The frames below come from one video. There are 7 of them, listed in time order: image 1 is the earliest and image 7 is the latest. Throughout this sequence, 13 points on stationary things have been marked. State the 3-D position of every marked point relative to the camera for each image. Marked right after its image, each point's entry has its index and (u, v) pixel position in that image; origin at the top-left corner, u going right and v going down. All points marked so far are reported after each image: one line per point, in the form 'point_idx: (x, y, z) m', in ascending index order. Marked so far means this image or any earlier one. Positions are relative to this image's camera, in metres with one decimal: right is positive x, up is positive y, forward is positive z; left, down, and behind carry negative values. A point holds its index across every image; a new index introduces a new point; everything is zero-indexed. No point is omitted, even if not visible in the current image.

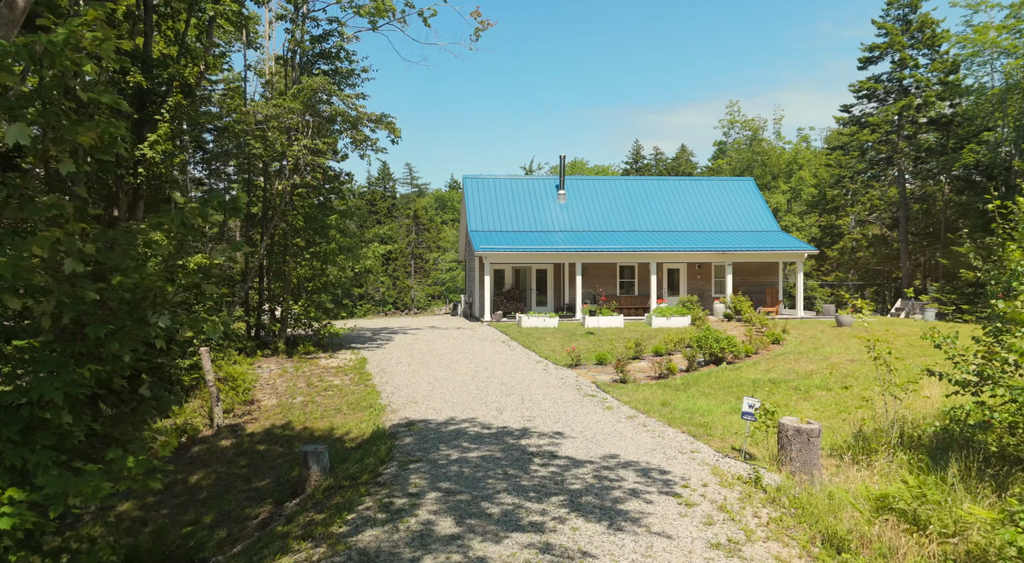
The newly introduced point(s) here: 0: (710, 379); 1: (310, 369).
0: (+4.0, -2.0, +13.5) m
1: (-4.7, -2.0, +15.6) m
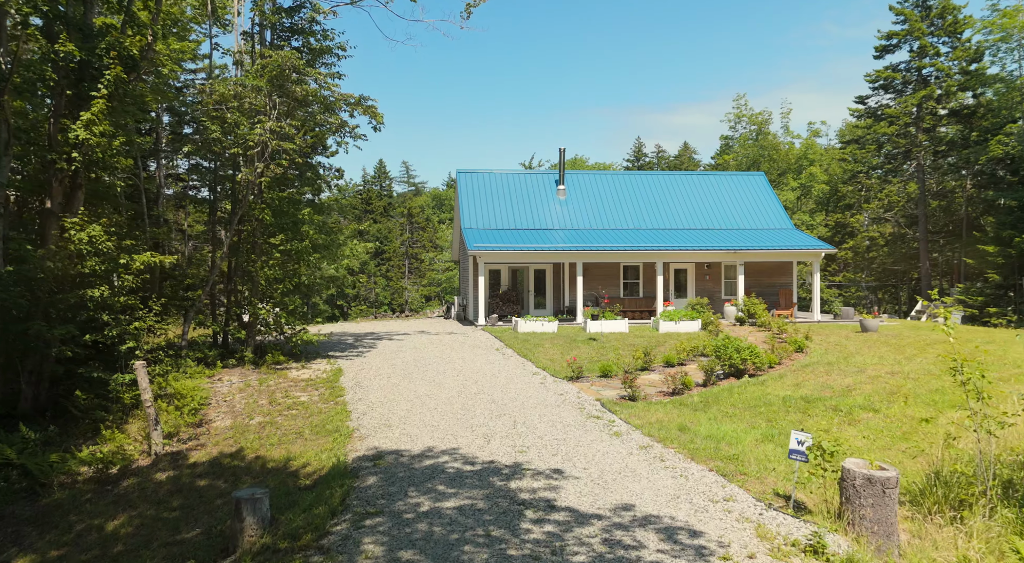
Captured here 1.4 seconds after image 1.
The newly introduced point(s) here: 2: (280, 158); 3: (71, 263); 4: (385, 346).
0: (+3.9, -2.0, +11.7) m
1: (-4.8, -2.1, +13.8) m
2: (-5.2, +2.8, +15.0) m
3: (-7.5, +0.3, +11.5) m
4: (-3.6, -1.8, +19.1) m
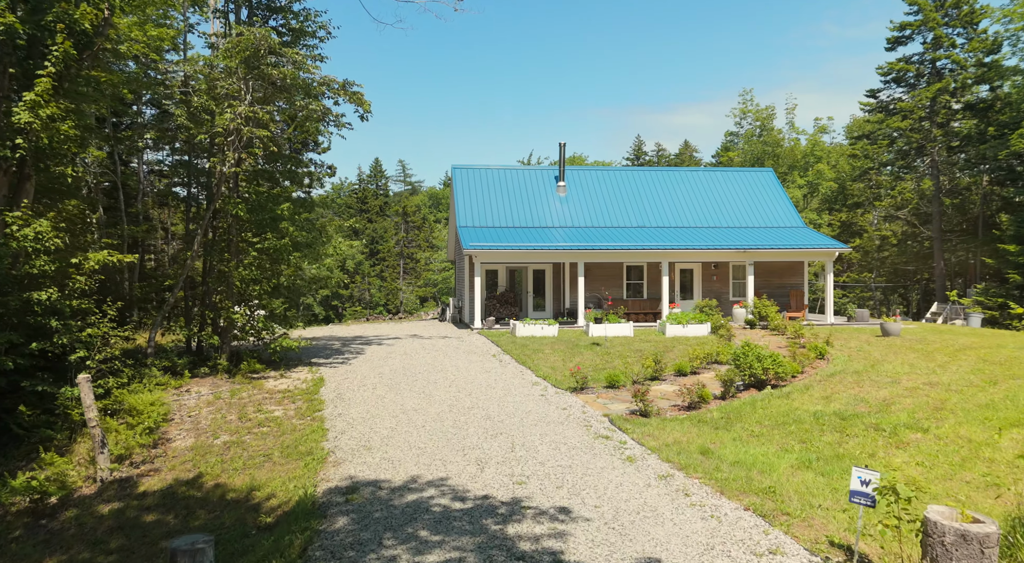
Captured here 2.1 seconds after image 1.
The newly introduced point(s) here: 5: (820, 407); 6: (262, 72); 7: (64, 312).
0: (+3.8, -2.0, +10.5) m
1: (-4.9, -2.1, +12.5) m
2: (-5.3, +2.8, +13.8) m
3: (-7.5, +0.3, +10.2) m
4: (-3.7, -1.9, +17.8) m
5: (+4.8, -2.0, +10.5) m
6: (-5.0, +4.2, +13.5) m
7: (-7.1, -0.5, +10.6) m
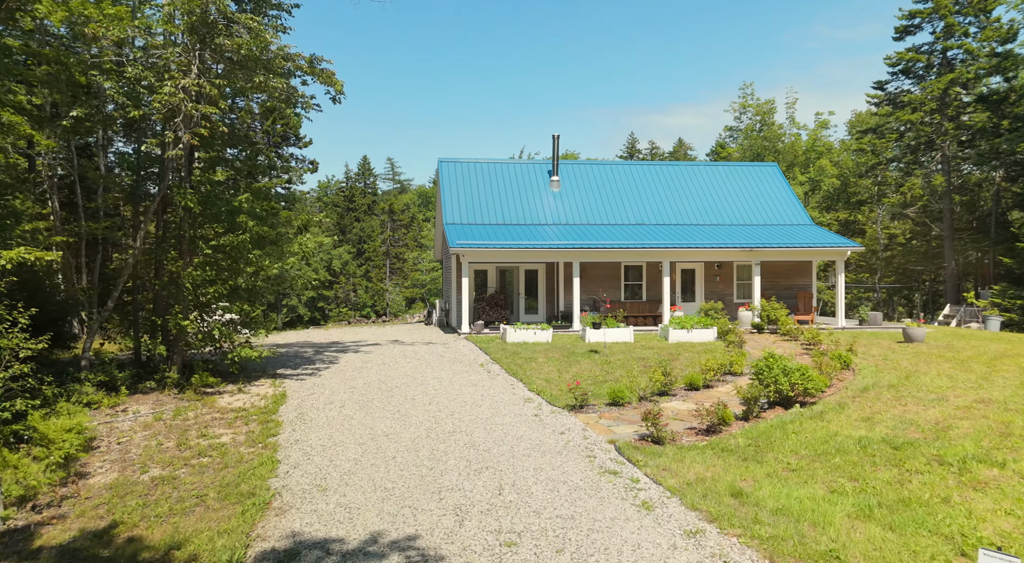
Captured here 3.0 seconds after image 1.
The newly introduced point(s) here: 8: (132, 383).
0: (+3.7, -2.1, +8.9) m
1: (-5.0, -2.1, +10.8) m
2: (-5.5, +2.7, +12.1) m
3: (-7.7, +0.3, +8.5) m
4: (-3.9, -1.9, +16.1) m
5: (+4.6, -2.0, +8.9) m
6: (-5.2, +4.2, +11.8) m
7: (-7.2, -0.5, +8.9) m
8: (-6.9, -1.9, +12.3) m
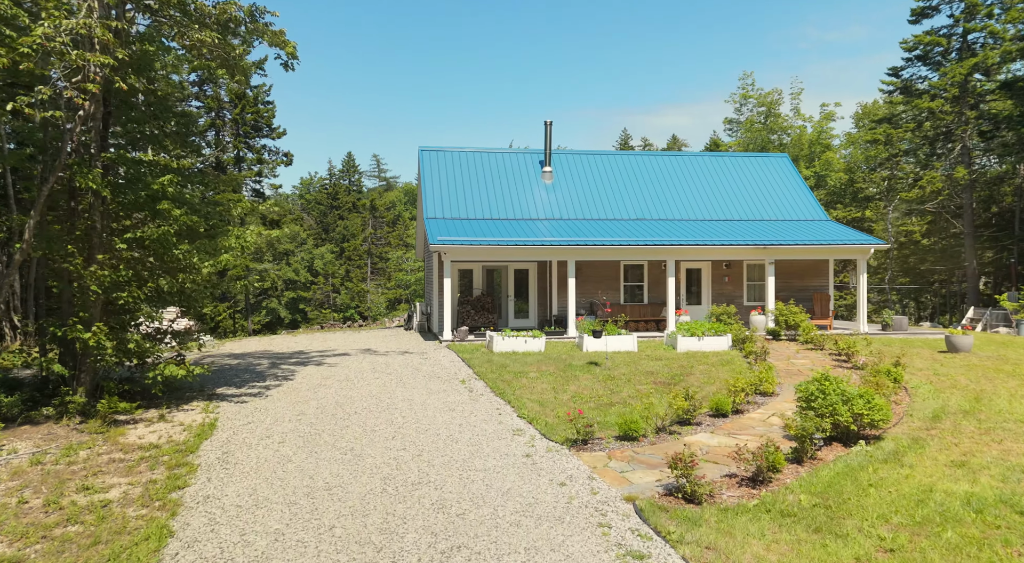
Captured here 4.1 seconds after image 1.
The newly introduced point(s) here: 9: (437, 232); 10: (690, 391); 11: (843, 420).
0: (+3.5, -2.1, +6.6) m
1: (-5.2, -2.2, +8.4) m
2: (-5.7, +2.7, +9.7) m
3: (-7.8, +0.2, +6.0) m
4: (-4.2, -1.9, +13.7) m
5: (+4.5, -2.0, +6.6) m
6: (-5.4, +4.1, +9.4) m
7: (-7.4, -0.5, +6.4) m
8: (-7.1, -1.9, +9.9) m
9: (-2.2, +1.5, +19.9) m
10: (+3.0, -1.8, +11.3) m
11: (+4.0, -1.6, +8.0) m
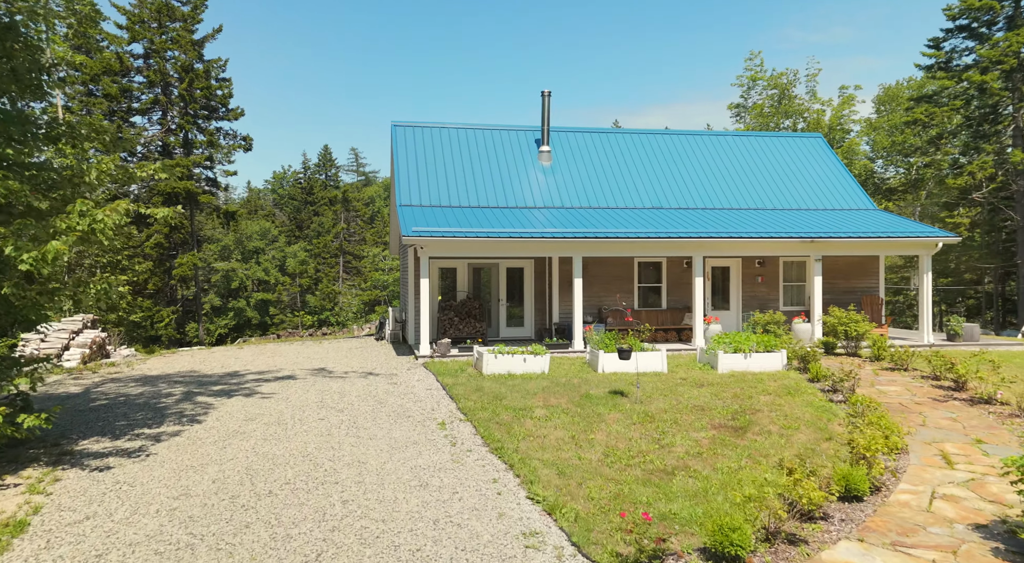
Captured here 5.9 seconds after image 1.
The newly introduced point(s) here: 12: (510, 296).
0: (+3.7, -2.1, +2.9) m
1: (-5.1, -2.2, +4.5) m
2: (-5.6, +2.7, +5.8) m
3: (-7.7, +0.2, +2.1) m
4: (-4.2, -1.9, +9.9) m
5: (+4.6, -2.1, +3.0) m
6: (-5.3, +4.1, +5.5) m
7: (-7.2, -0.6, +2.5) m
8: (-7.1, -1.9, +5.9) m
9: (-2.4, +1.4, +16.1) m
10: (+3.0, -1.8, +7.6) m
11: (+4.1, -1.7, +4.4) m
12: (0.0, -0.4, +17.8) m
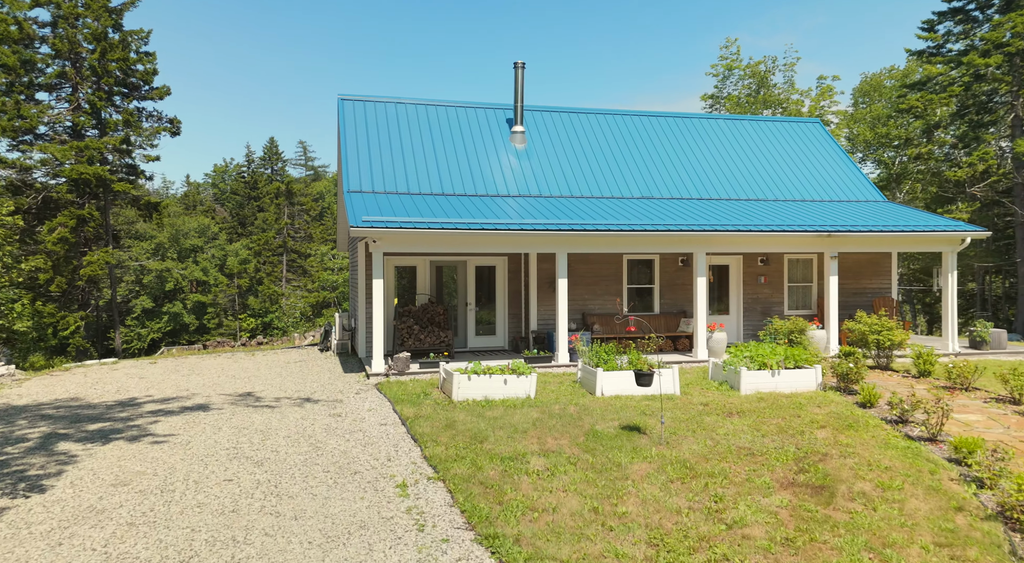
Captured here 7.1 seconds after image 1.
0: (+4.0, -2.1, +0.5) m
1: (-4.9, -2.2, +1.5) m
2: (-5.5, +2.6, +2.7) m
3: (-7.3, +0.2, -1.1) m
4: (-4.4, -2.0, +6.9) m
5: (+4.9, -2.1, +0.6) m
6: (-5.2, +4.1, +2.5) m
7: (-6.9, -0.6, -0.7) m
8: (-6.9, -2.0, +2.8) m
9: (-3.0, +1.4, +13.2) m
10: (+3.0, -1.8, +5.2) m
11: (+4.3, -1.7, +2.0) m
12: (-0.7, -0.4, +15.1) m
